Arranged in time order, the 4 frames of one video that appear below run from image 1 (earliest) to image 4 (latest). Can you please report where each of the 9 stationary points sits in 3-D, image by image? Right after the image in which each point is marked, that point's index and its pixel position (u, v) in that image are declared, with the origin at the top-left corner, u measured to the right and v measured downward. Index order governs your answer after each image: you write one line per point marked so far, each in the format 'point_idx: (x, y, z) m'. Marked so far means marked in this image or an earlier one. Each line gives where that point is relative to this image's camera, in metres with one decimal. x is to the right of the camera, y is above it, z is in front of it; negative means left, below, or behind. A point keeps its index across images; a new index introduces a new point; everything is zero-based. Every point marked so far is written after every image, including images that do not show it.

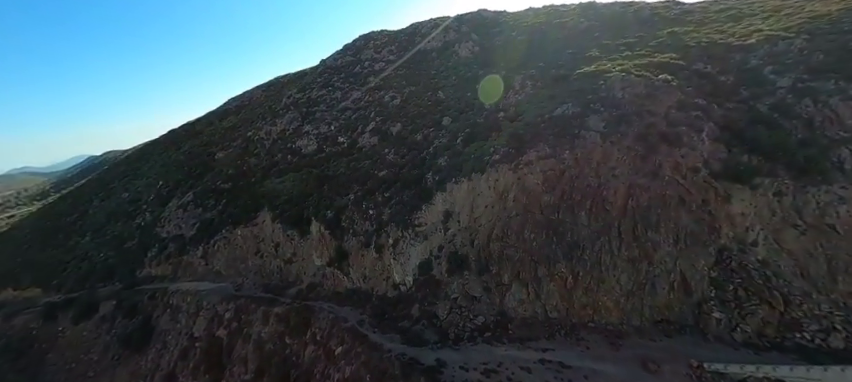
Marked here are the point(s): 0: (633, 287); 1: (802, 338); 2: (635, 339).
0: (+11.7, -5.9, +20.8) m
1: (+18.1, -8.1, +17.9) m
2: (+10.8, -8.1, +19.9) m
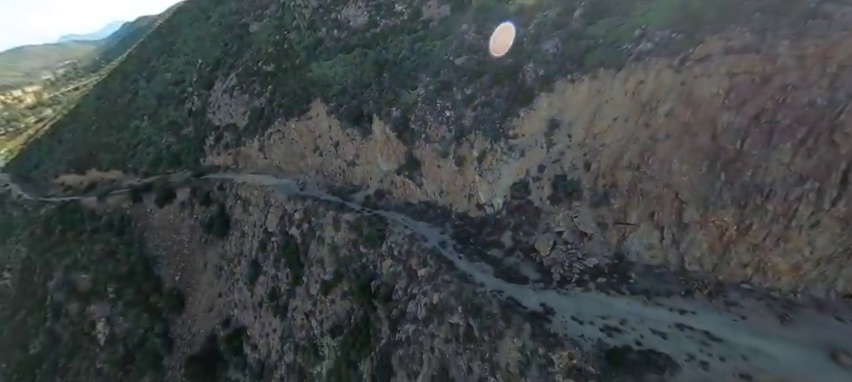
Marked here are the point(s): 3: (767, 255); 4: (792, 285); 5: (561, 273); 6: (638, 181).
0: (+16.4, -2.6, +15.5) m
1: (+22.5, -5.9, +12.9) m
2: (+15.4, -5.1, +15.5) m
3: (+14.7, -2.7, +16.4) m
4: (+15.3, -4.1, +16.2) m
5: (+6.9, -4.2, +19.7) m
6: (+10.1, +0.8, +18.4) m
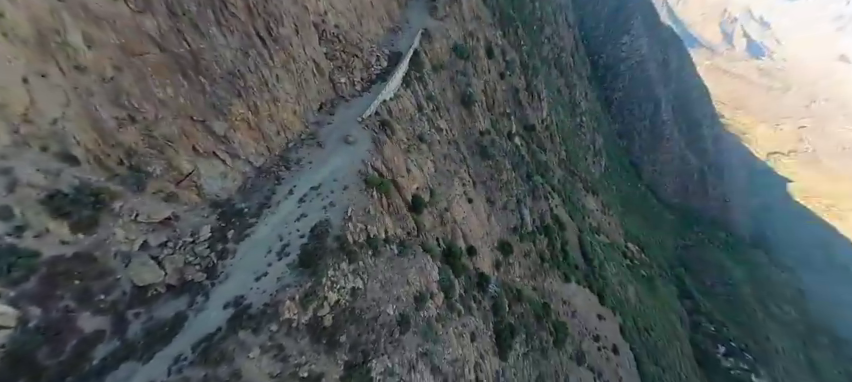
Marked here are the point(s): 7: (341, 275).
0: (-7.3, +5.6, +21.5) m
1: (-3.6, +8.5, +27.2) m
2: (-6.0, +3.4, +22.1) m
3: (-7.9, +4.0, +20.5) m
4: (-7.1, +3.7, +21.6) m
5: (-9.5, -3.1, +16.2) m
6: (-11.3, +2.6, +15.6) m
7: (-3.9, -3.9, +17.8) m
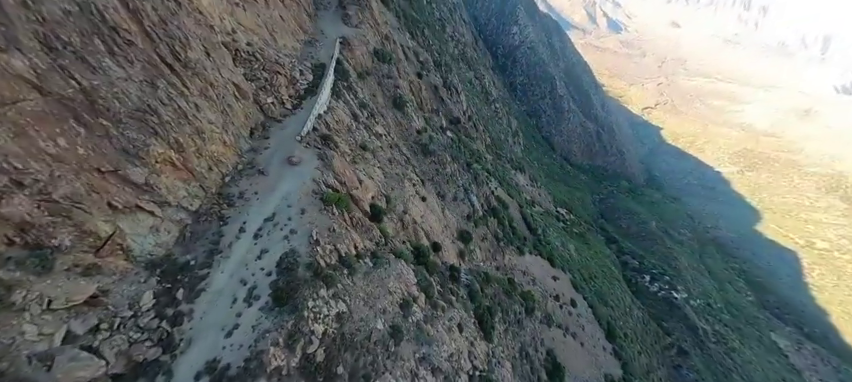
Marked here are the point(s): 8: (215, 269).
0: (-10.4, +3.6, +19.1) m
1: (-8.5, +6.9, +25.4) m
2: (-8.7, +1.7, +19.9) m
3: (-10.4, +2.0, +17.9) m
4: (-9.7, +1.8, +19.3) m
5: (-9.5, -5.2, +13.4) m
6: (-12.4, 0.0, +12.6) m
7: (-4.3, -4.7, +16.1) m
8: (-8.7, -3.2, +15.7) m
